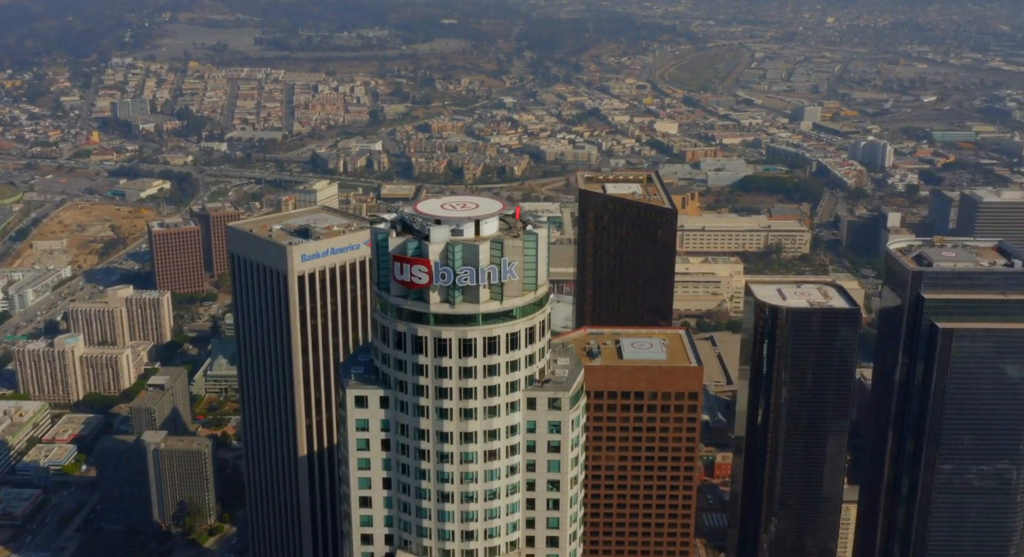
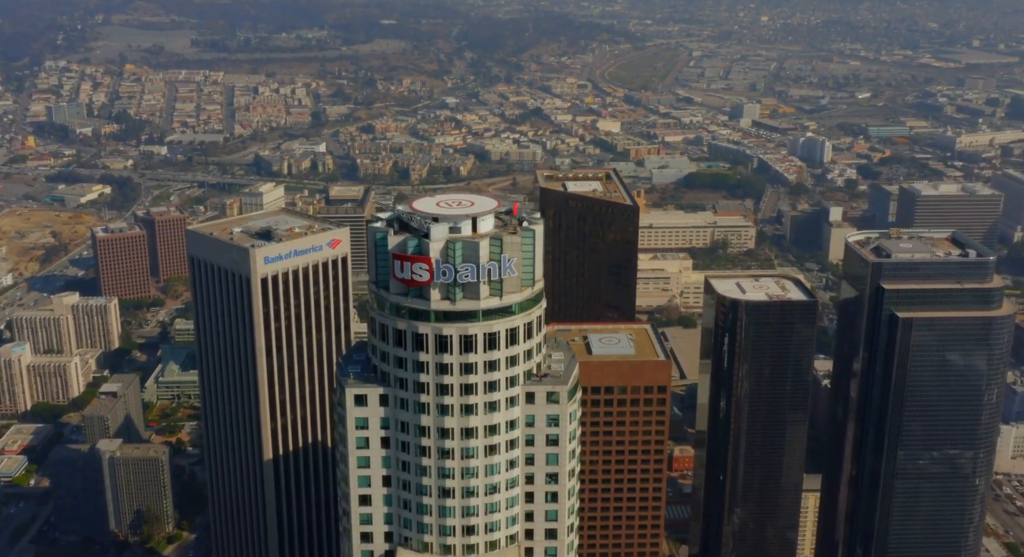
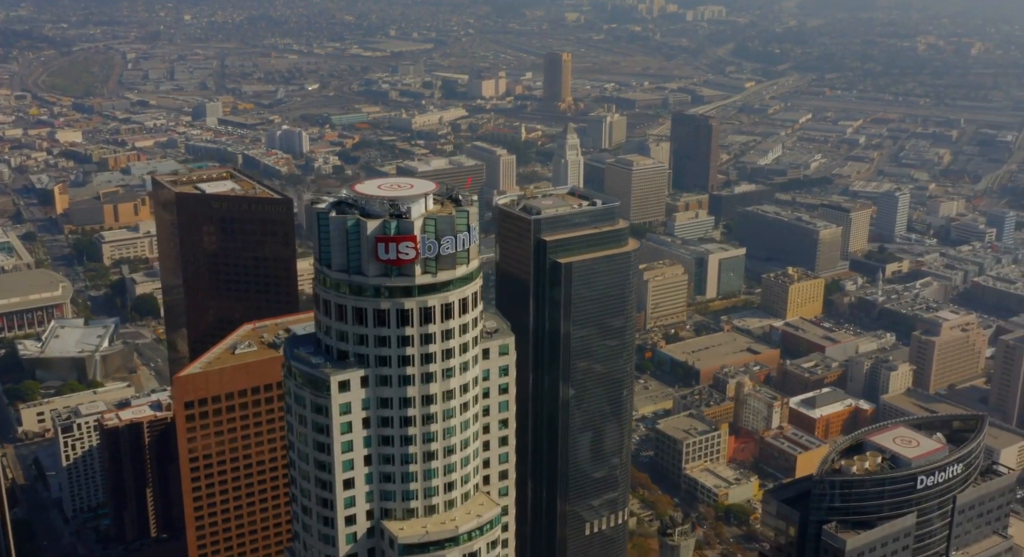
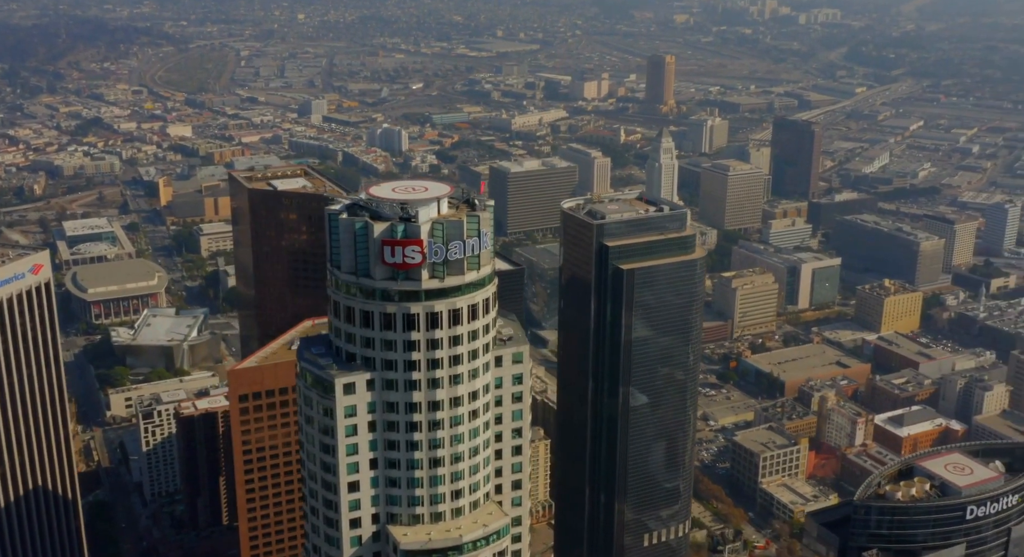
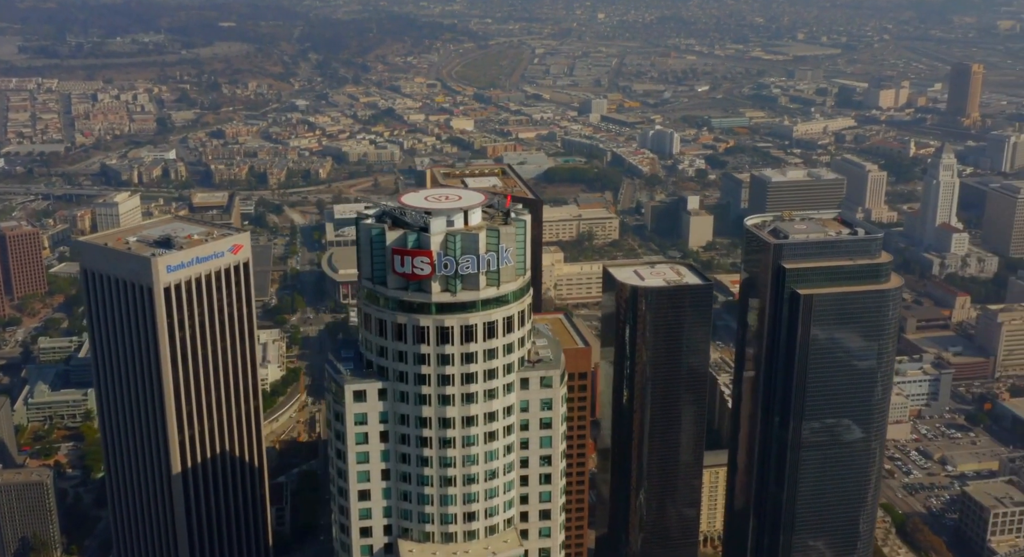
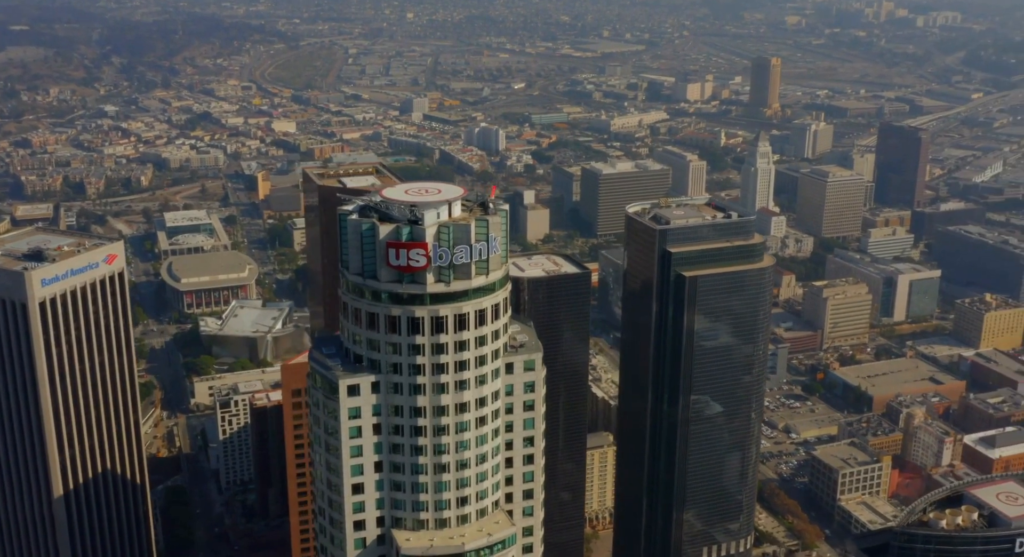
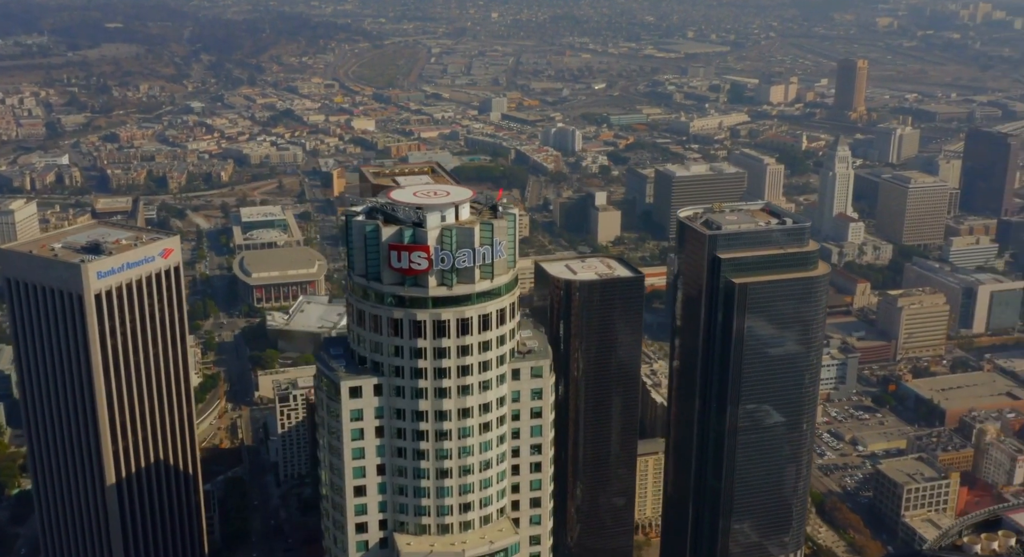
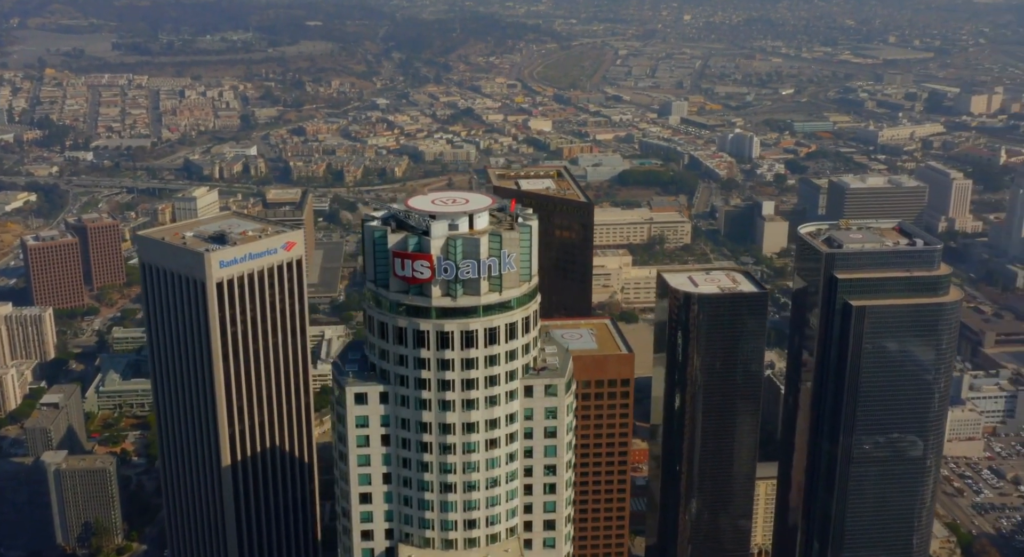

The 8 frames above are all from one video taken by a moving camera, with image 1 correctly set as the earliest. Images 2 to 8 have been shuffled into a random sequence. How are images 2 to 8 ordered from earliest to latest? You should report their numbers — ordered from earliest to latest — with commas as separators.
2, 8, 5, 7, 6, 4, 3
